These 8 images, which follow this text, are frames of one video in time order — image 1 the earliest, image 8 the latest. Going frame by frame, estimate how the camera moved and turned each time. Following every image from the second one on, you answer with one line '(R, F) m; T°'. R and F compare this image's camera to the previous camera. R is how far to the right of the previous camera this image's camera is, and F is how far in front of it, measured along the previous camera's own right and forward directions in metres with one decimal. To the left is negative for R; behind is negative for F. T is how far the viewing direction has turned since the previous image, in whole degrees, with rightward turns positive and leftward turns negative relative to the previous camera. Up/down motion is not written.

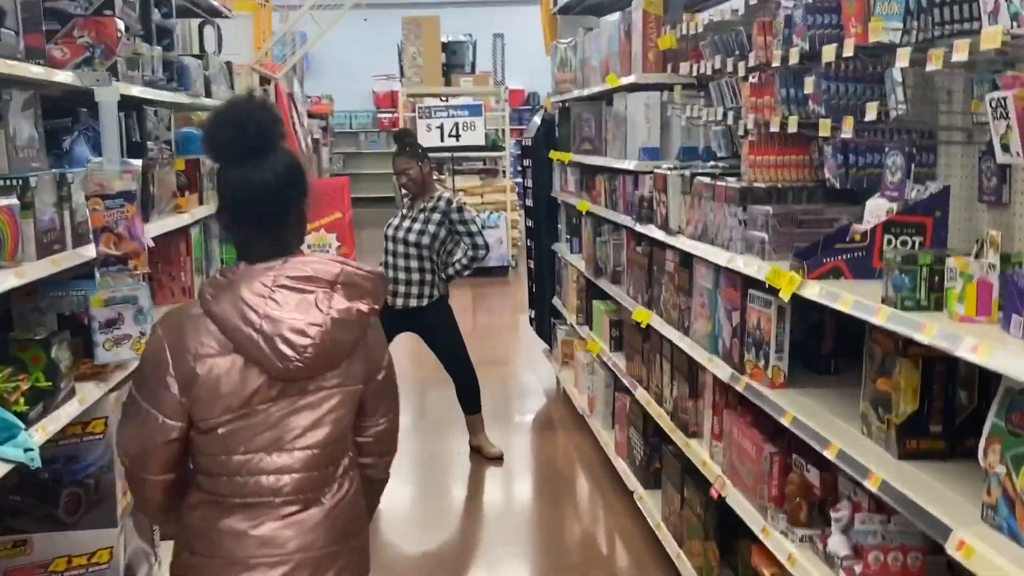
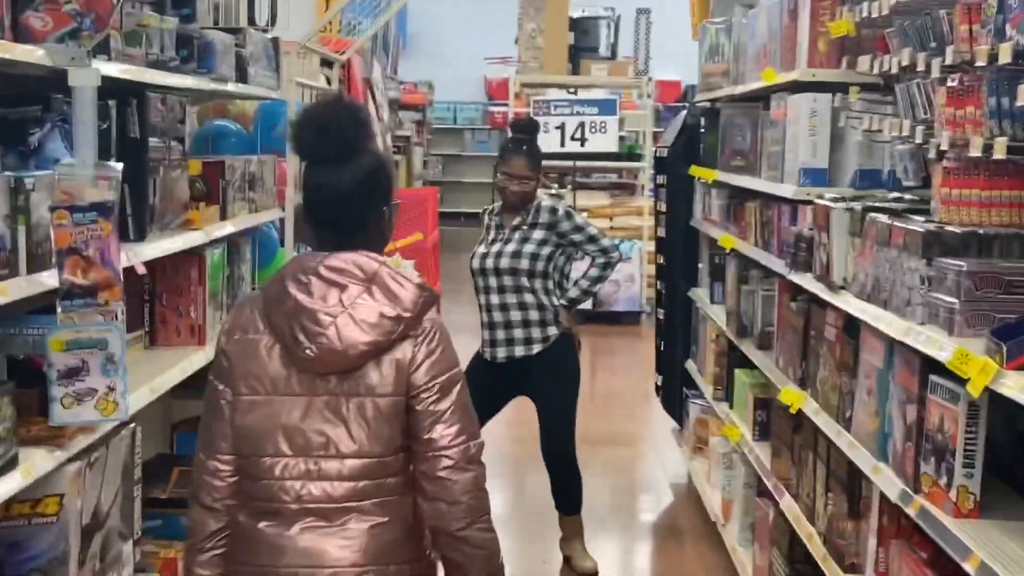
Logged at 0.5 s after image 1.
(+0.4, +1.2) m; -10°
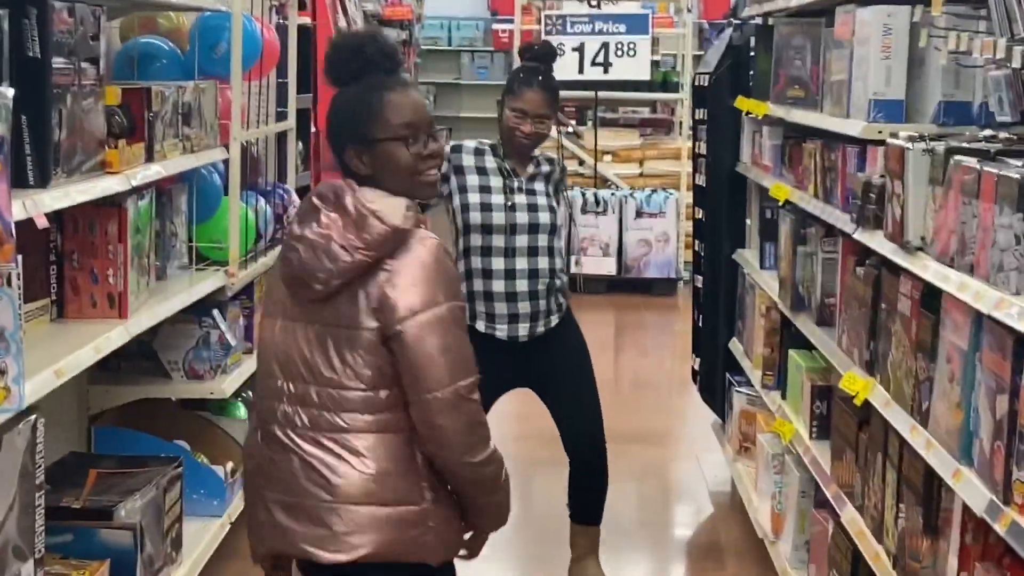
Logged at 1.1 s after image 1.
(+0.2, +0.7) m; -4°
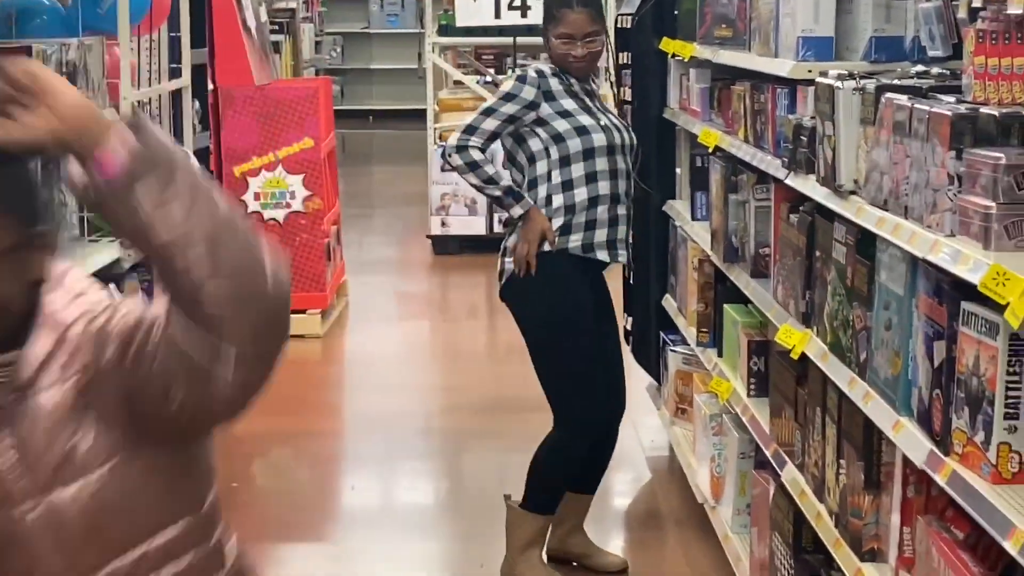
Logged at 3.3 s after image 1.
(+0.1, +0.2) m; +1°
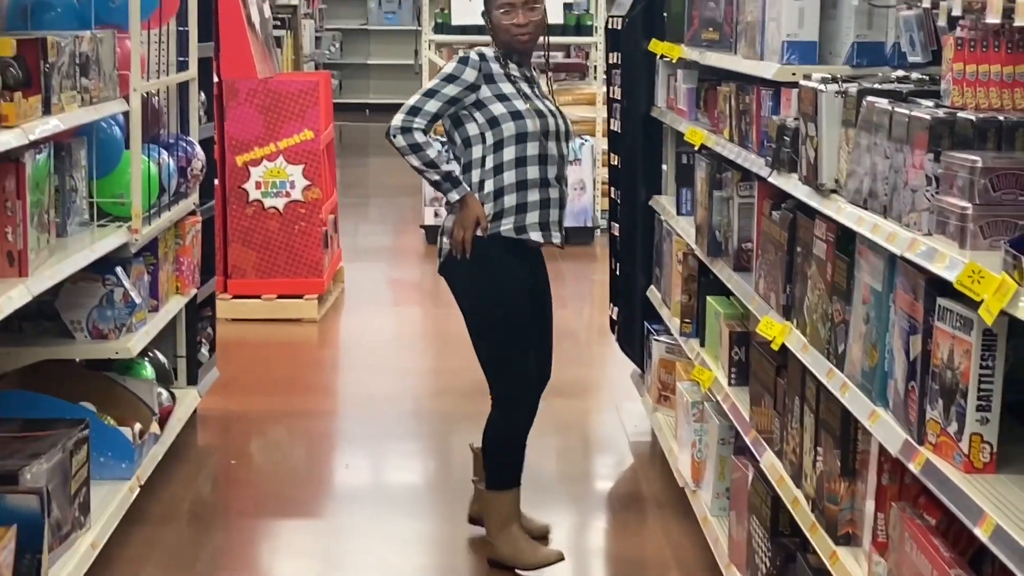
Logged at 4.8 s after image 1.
(0.0, -0.1) m; +1°
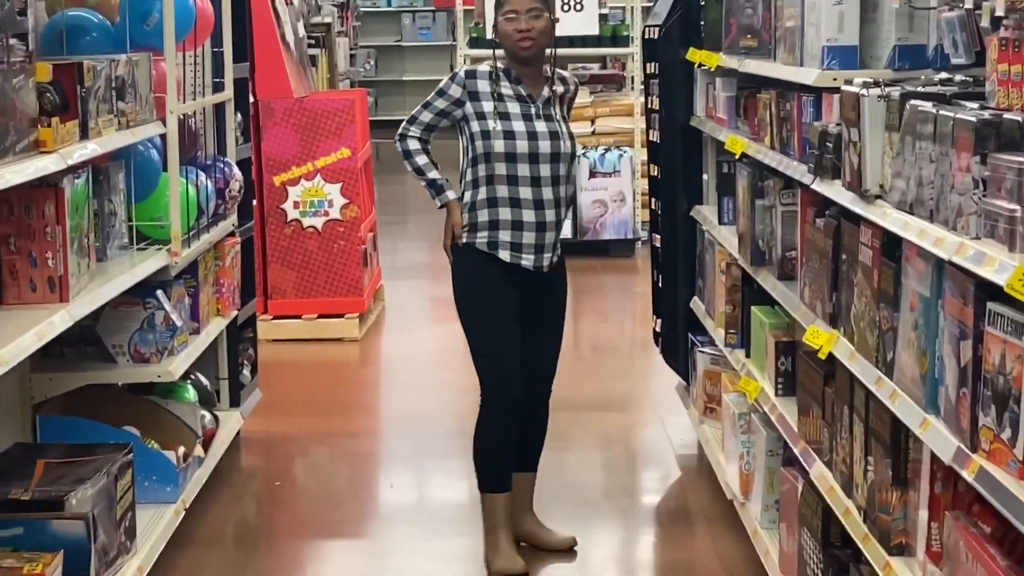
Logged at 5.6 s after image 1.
(0.0, 0.0) m; -1°
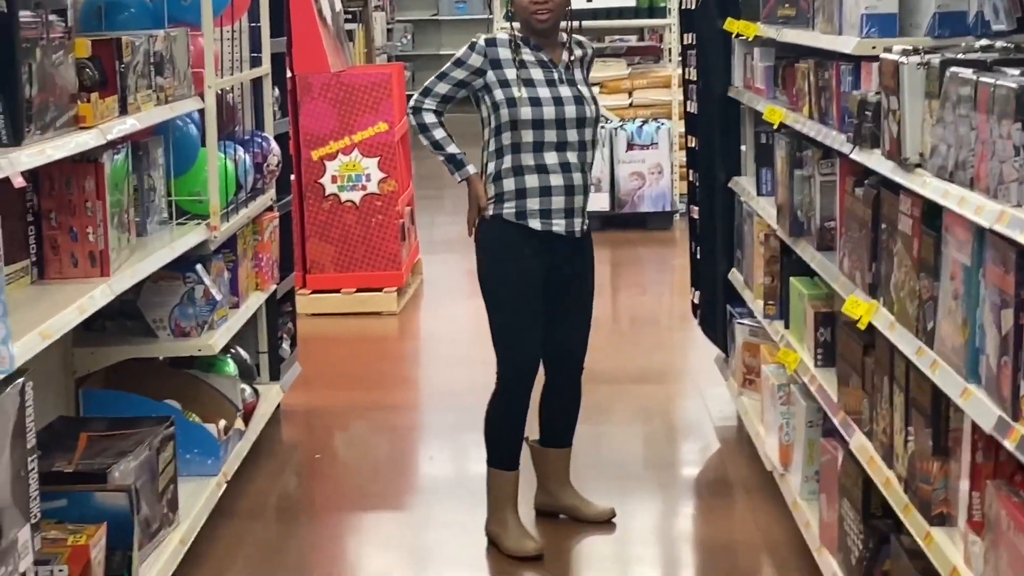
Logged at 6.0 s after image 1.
(0.0, 0.0) m; -1°
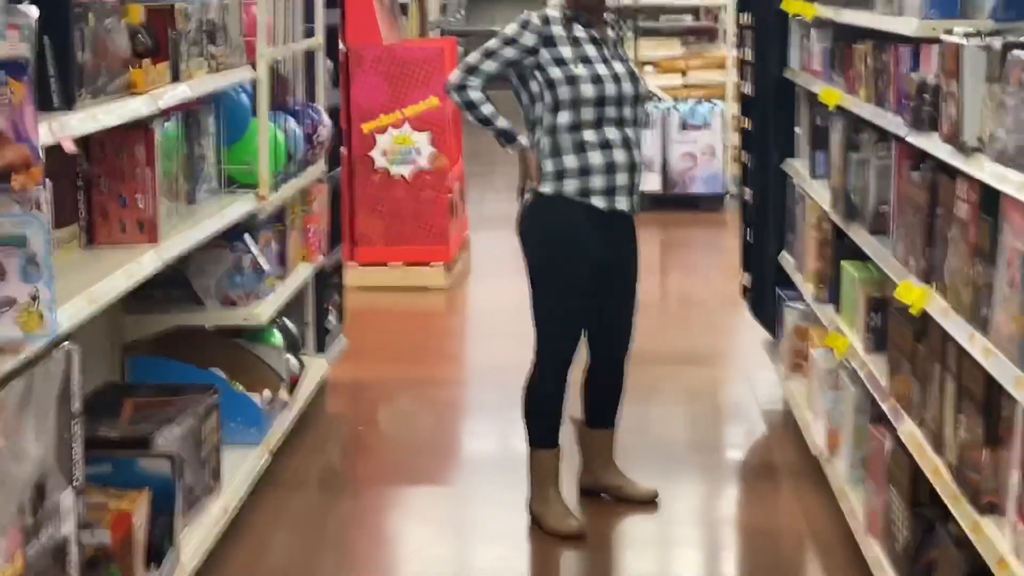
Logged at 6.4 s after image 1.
(0.0, 0.0) m; -2°
